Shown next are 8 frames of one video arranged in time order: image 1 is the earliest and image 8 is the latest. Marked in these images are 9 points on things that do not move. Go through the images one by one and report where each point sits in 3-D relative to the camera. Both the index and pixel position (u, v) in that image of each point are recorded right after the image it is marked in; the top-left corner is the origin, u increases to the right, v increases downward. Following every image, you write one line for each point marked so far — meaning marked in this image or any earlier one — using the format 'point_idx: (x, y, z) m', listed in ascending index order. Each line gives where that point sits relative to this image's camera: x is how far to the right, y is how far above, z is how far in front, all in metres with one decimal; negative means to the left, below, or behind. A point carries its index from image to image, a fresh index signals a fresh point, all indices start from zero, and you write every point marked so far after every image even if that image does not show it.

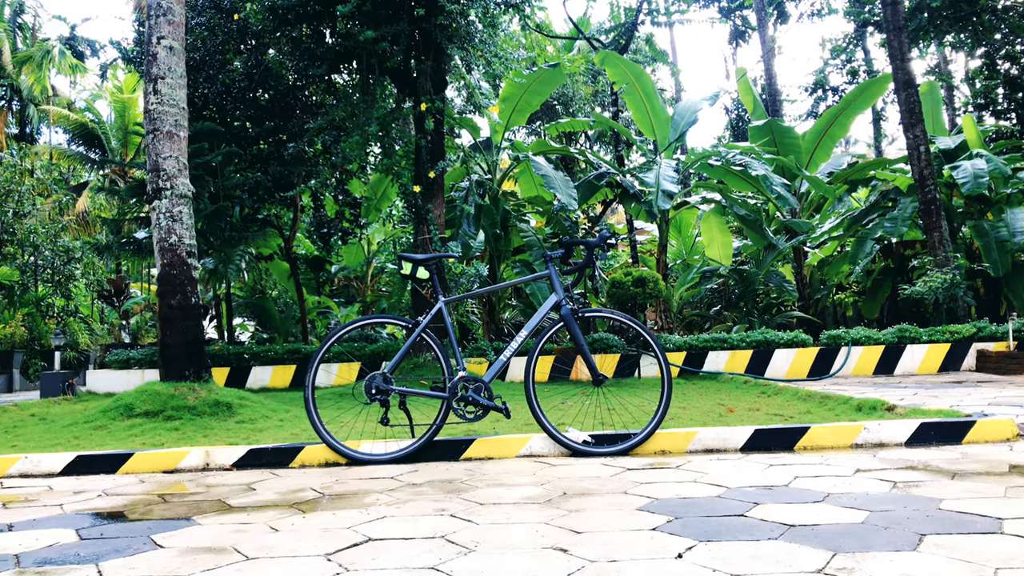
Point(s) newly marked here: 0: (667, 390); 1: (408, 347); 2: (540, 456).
0: (+0.7, -0.5, +4.2) m
1: (-0.5, -0.3, +4.1) m
2: (+0.1, -0.8, +4.1) m
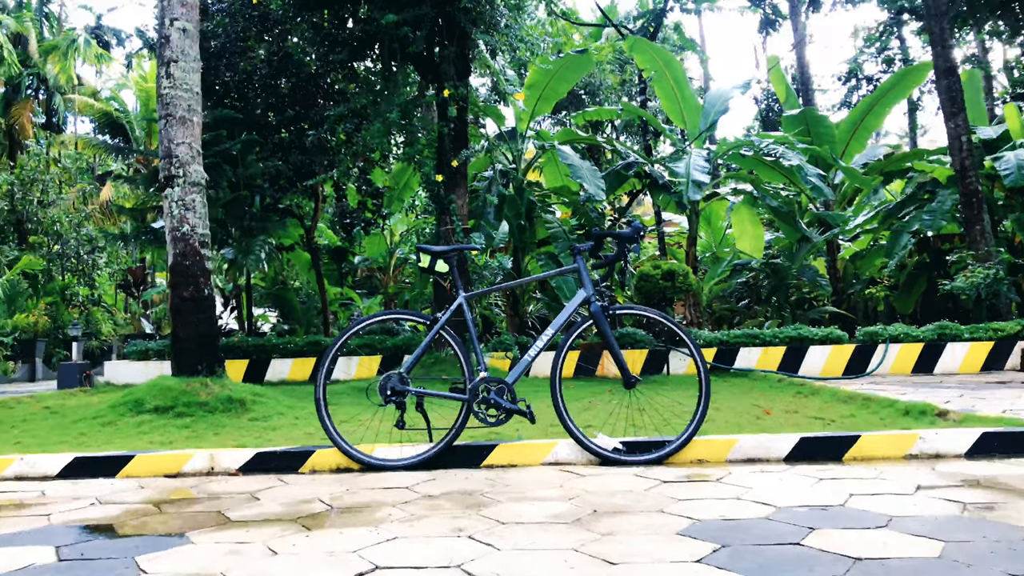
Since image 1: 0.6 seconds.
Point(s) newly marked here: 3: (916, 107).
0: (+0.8, -0.5, +3.9) m
1: (-0.4, -0.3, +3.9) m
2: (+0.2, -0.7, +3.8) m
3: (+9.0, +4.1, +19.9) m
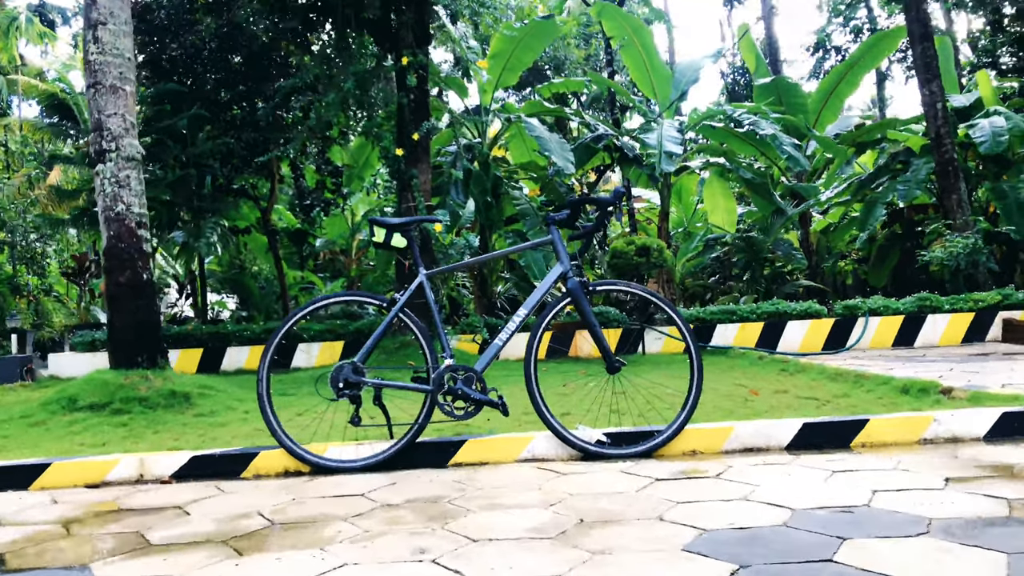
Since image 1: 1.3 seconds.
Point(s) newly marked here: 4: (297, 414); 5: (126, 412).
0: (+0.7, -0.3, +3.5) m
1: (-0.5, -0.2, +3.4) m
2: (+0.1, -0.7, +3.4) m
3: (+8.2, +4.7, +19.7) m
4: (-1.0, -0.6, +4.3) m
5: (-2.2, -0.7, +5.0) m
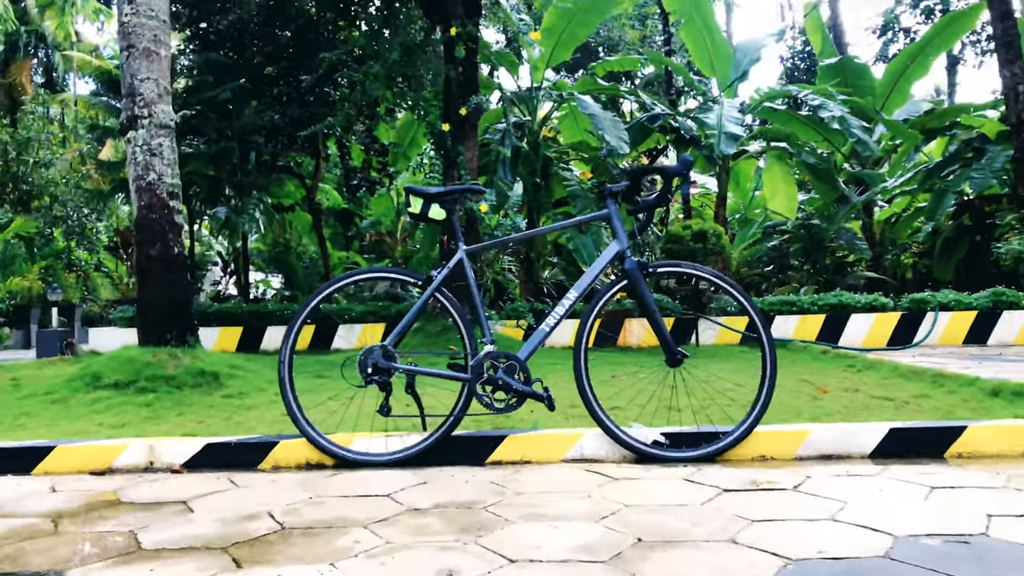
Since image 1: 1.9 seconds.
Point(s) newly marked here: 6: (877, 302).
0: (+0.9, -0.3, +3.1) m
1: (-0.3, -0.1, +3.1) m
2: (+0.3, -0.6, +3.0) m
3: (+9.3, +4.8, +18.8) m
4: (-0.8, -0.5, +4.0) m
5: (-1.9, -0.5, +4.8) m
6: (+3.7, -0.1, +9.2) m
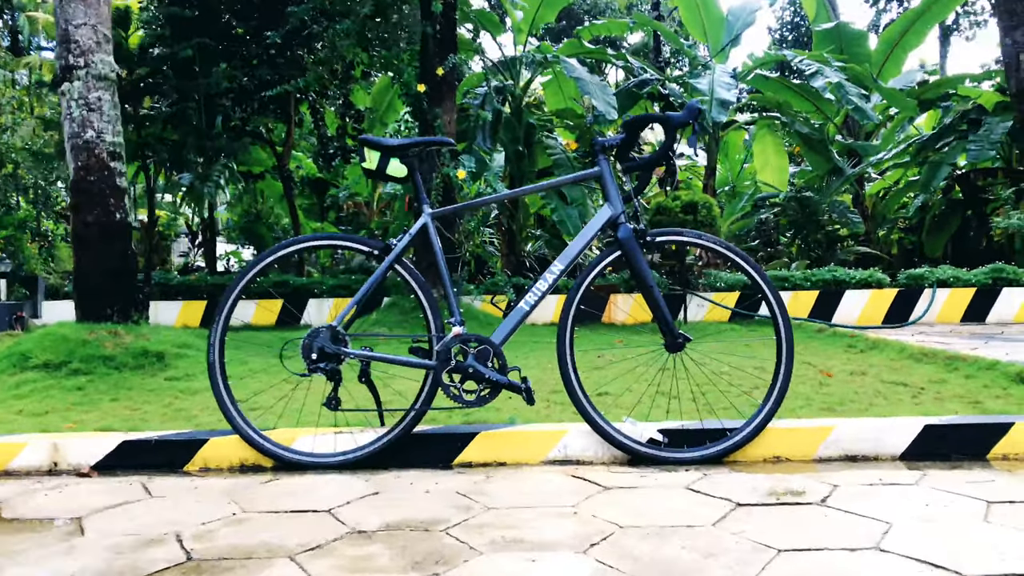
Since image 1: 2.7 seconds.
0: (+0.8, -0.2, +2.6) m
1: (-0.4, 0.0, +2.6) m
2: (+0.2, -0.5, +2.6) m
3: (+9.0, +5.3, +18.4) m
4: (-0.9, -0.4, +3.5) m
5: (-2.1, -0.4, +4.3) m
6: (+3.5, +0.1, +8.8) m
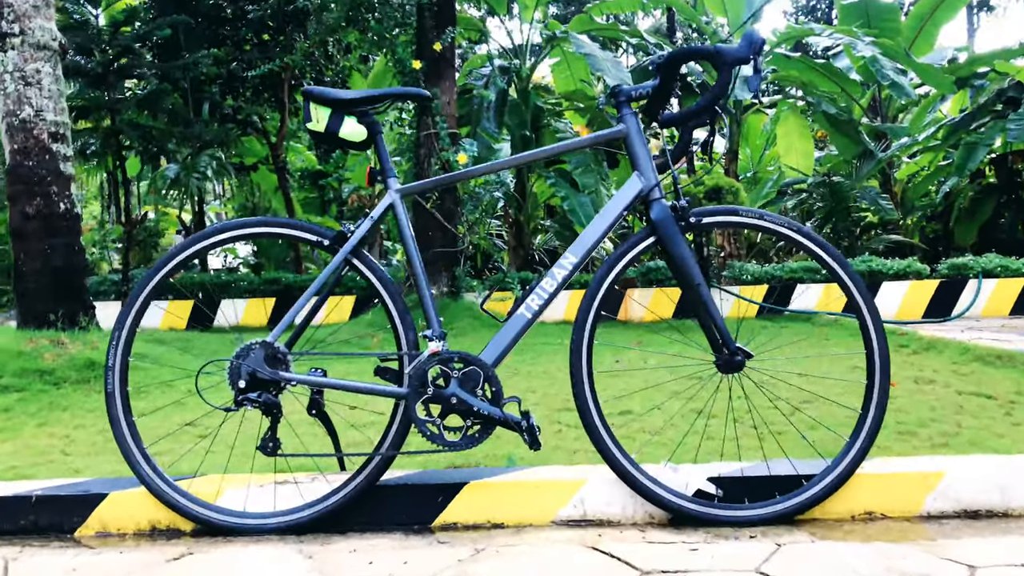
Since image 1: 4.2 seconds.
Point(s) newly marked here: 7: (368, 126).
0: (+0.8, -0.2, +2.0) m
1: (-0.4, 0.0, +2.0) m
2: (+0.2, -0.5, +1.9) m
3: (+9.1, +5.5, +17.6) m
4: (-0.9, -0.4, +2.9) m
5: (-2.0, -0.4, +3.7) m
6: (+3.6, +0.2, +8.1) m
7: (-0.3, +0.4, +2.0) m
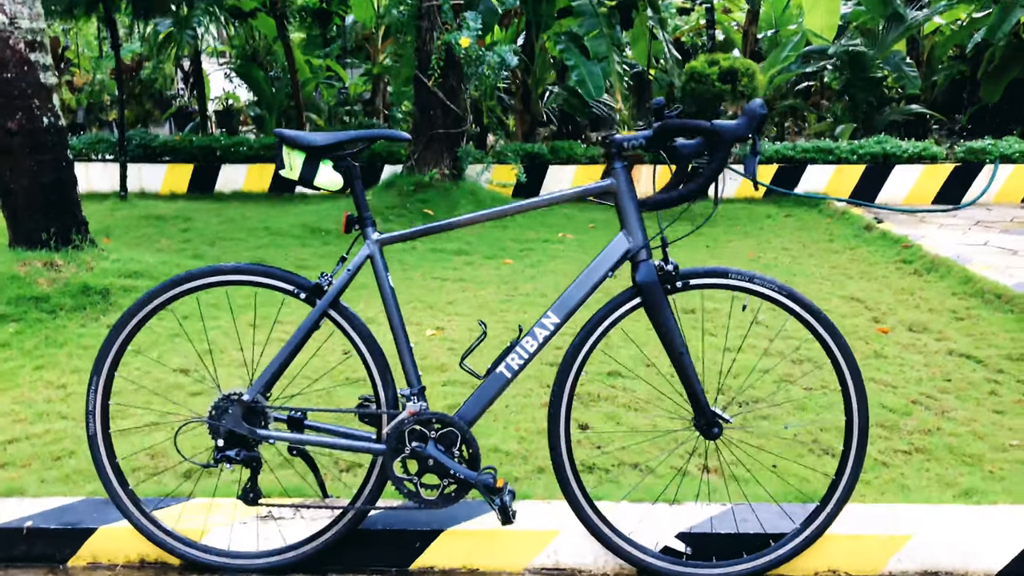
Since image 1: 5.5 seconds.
0: (+0.8, -0.3, +2.0) m
1: (-0.5, -0.1, +1.9) m
2: (+0.1, -0.6, +2.0) m
3: (+9.4, +8.1, +16.0) m
4: (-1.0, -0.3, +2.9) m
5: (-2.1, -0.1, +3.7) m
6: (+3.7, +1.2, +7.8) m
7: (-0.4, +0.3, +1.9) m
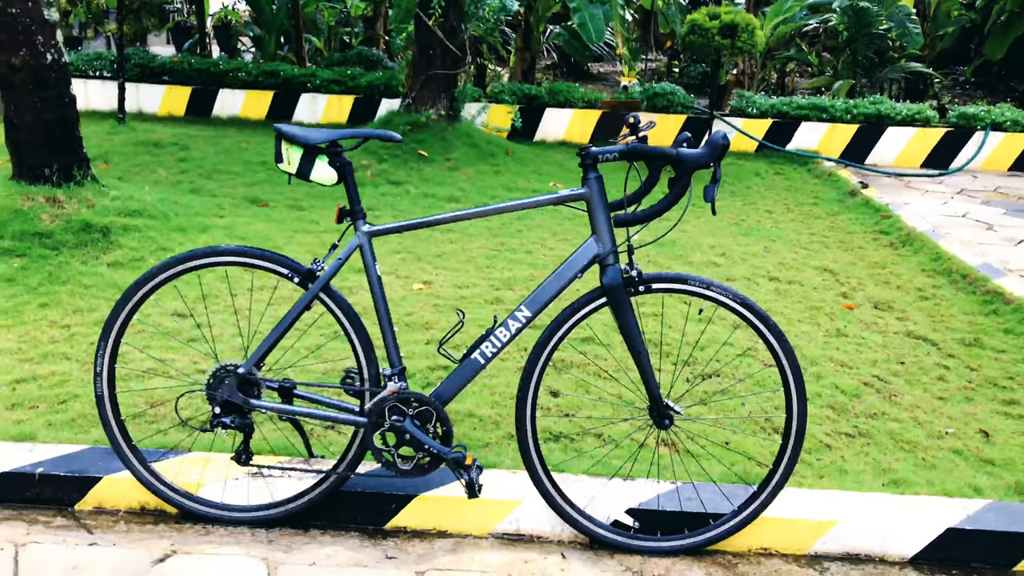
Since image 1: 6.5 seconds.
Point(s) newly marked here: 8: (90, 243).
0: (+0.7, -0.4, +2.2) m
1: (-0.5, -0.1, +2.1) m
2: (+0.1, -0.6, +2.2) m
3: (+9.7, +8.8, +15.5) m
4: (-1.0, -0.1, +3.1) m
5: (-2.1, +0.2, +3.8) m
6: (+3.6, +1.5, +7.9) m
7: (-0.4, +0.3, +2.1) m
8: (-1.9, +0.2, +4.0) m
